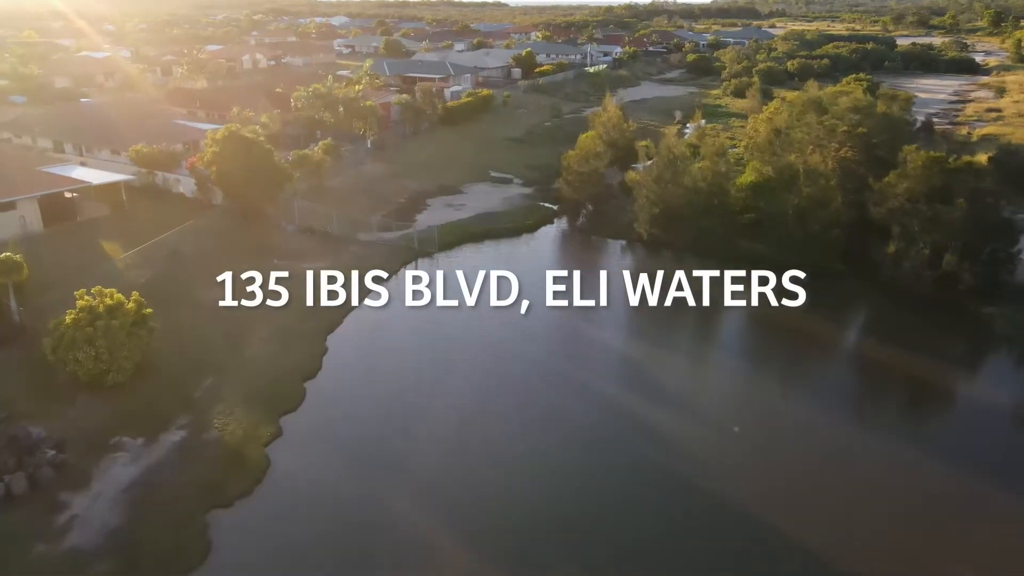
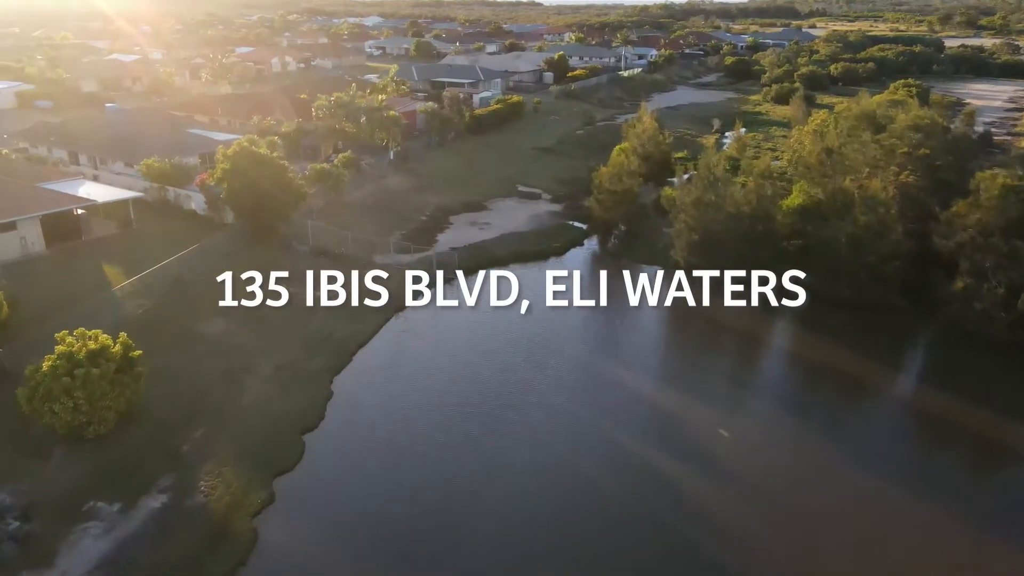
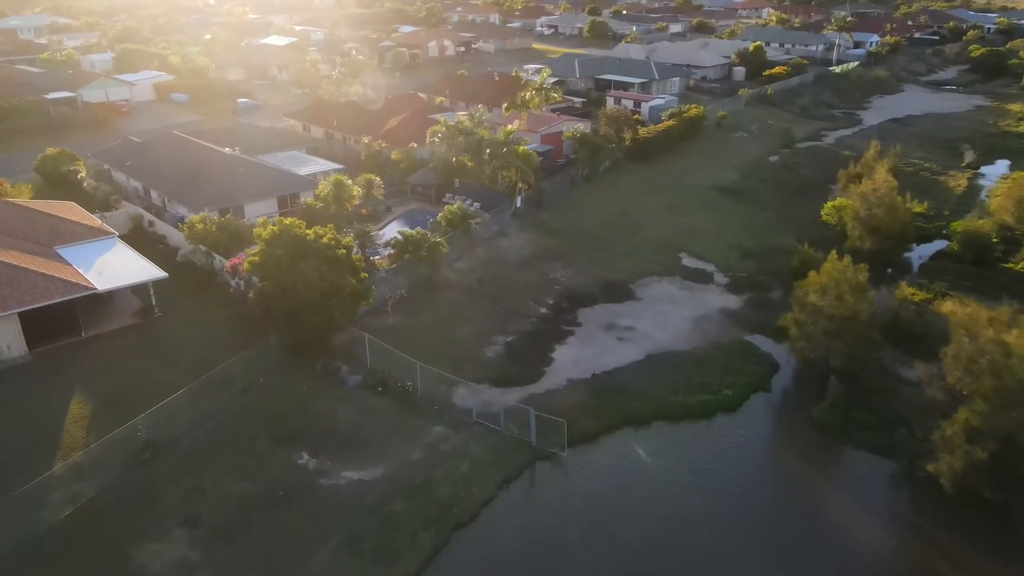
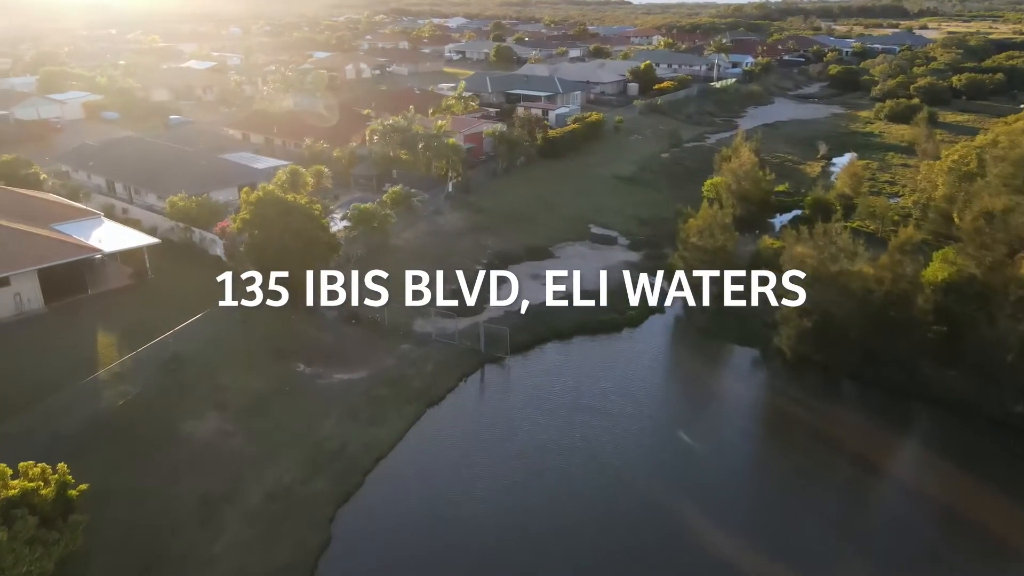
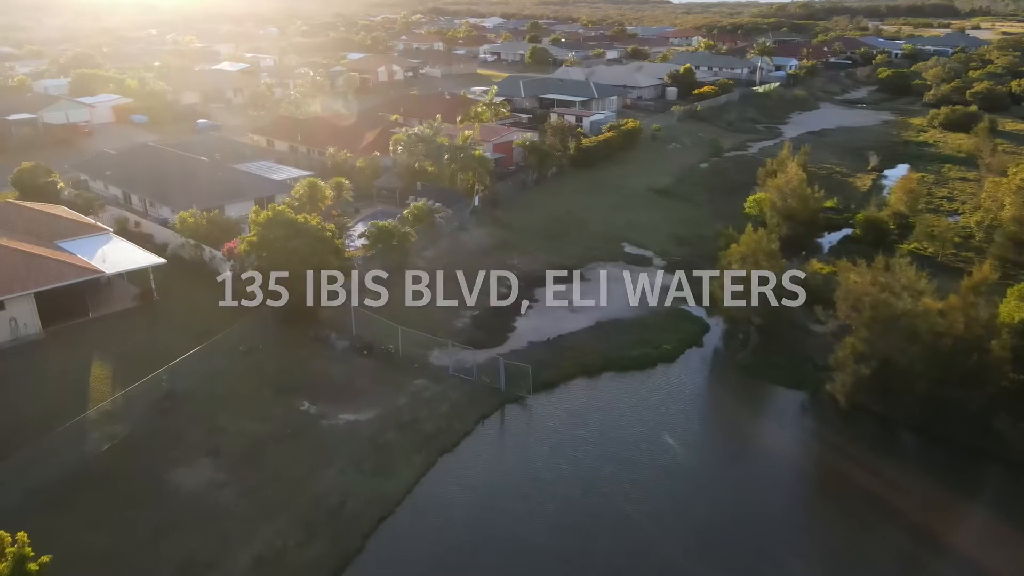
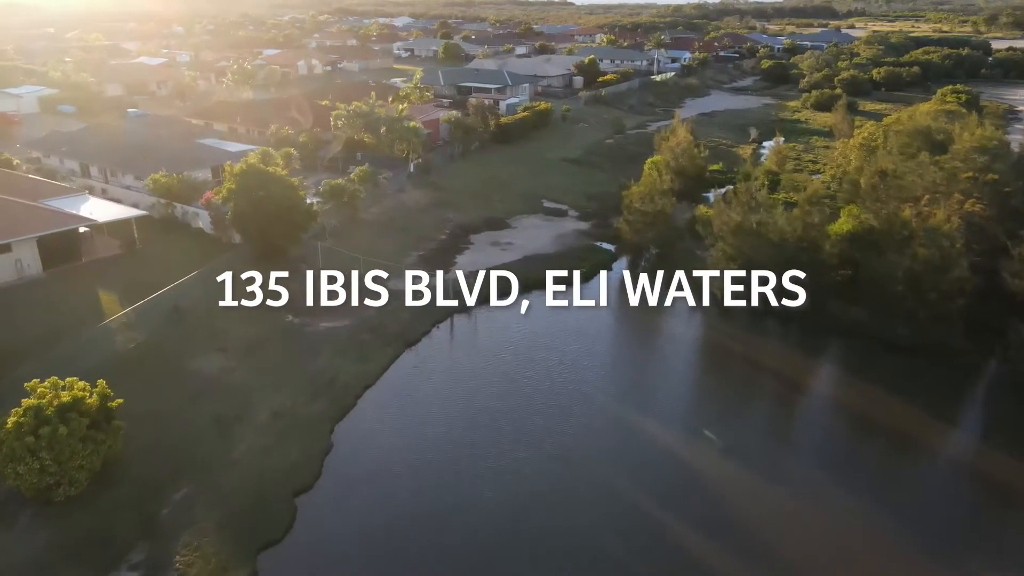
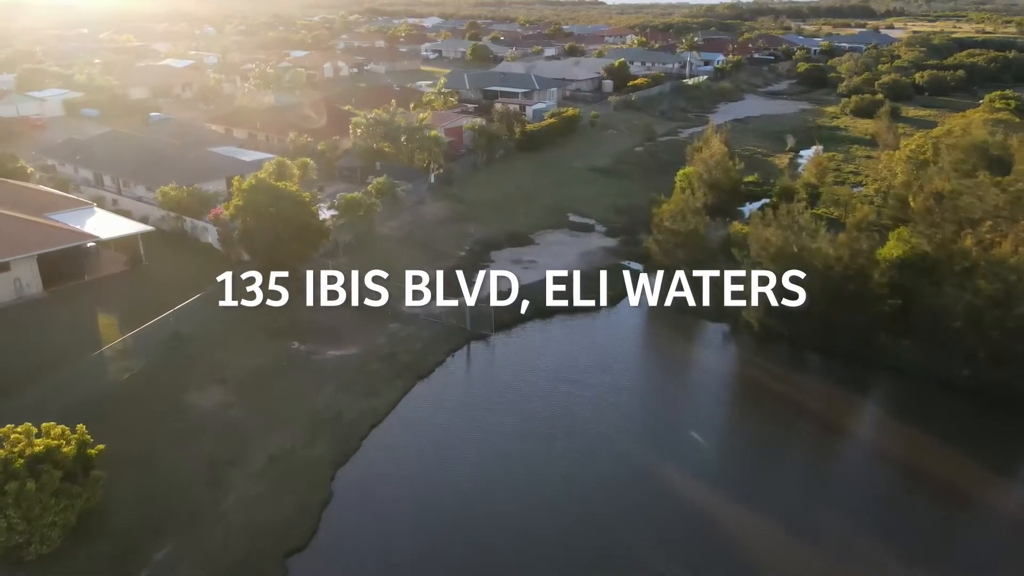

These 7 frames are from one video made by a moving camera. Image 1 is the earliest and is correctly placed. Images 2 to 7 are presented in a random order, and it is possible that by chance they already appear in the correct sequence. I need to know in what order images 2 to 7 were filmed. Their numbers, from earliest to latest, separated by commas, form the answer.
2, 6, 7, 4, 5, 3
